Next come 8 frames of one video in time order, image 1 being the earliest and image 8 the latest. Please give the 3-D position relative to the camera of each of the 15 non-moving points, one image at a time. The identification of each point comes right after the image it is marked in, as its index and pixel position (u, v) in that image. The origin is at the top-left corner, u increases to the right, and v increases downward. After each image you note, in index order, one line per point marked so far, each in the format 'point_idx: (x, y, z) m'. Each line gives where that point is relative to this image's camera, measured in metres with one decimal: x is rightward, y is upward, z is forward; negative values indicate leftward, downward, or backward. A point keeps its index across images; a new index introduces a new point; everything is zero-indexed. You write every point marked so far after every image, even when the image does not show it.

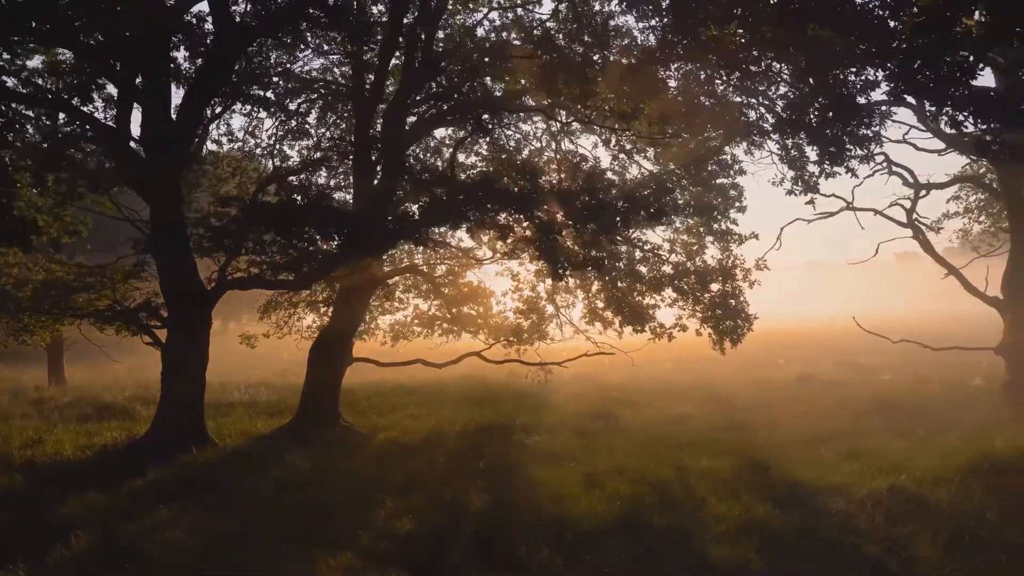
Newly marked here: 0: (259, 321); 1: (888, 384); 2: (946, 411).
0: (-3.1, -0.4, +15.7) m
1: (+4.2, -1.1, +14.8) m
2: (+4.4, -1.2, +12.9) m
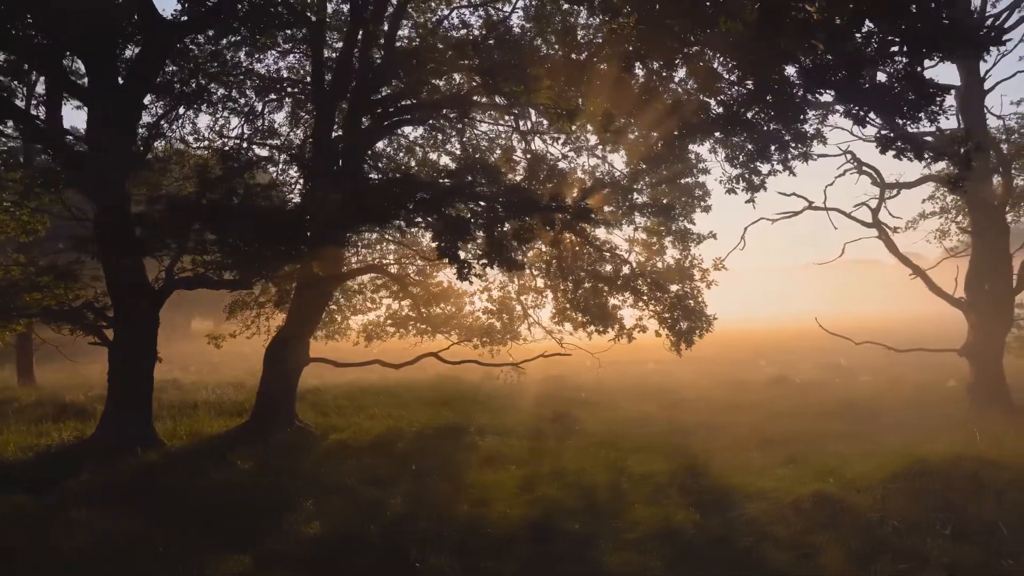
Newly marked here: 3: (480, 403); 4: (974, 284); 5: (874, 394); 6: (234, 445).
0: (-3.5, -0.4, +15.6) m
1: (+3.8, -1.1, +14.6) m
2: (+4.0, -1.2, +12.7) m
3: (-0.4, -1.4, +14.8) m
4: (+4.4, 0.0, +12.3) m
5: (+3.9, -1.1, +13.9) m
6: (-2.4, -1.4, +11.4) m
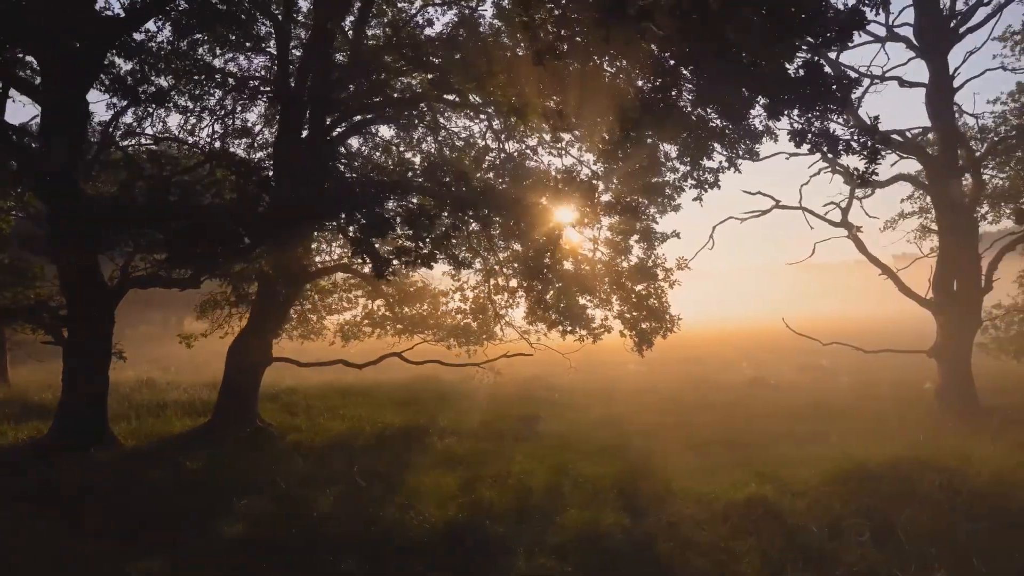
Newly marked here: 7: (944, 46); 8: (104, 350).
0: (-3.8, -0.4, +15.5) m
1: (+3.5, -1.1, +14.4) m
2: (+3.6, -1.2, +12.6) m
3: (-0.7, -1.3, +14.7) m
4: (+4.1, 0.0, +12.1) m
5: (+3.5, -1.1, +13.8) m
6: (-2.8, -1.4, +11.3) m
7: (+4.0, +2.2, +11.9) m
8: (-3.6, -0.5, +11.2) m
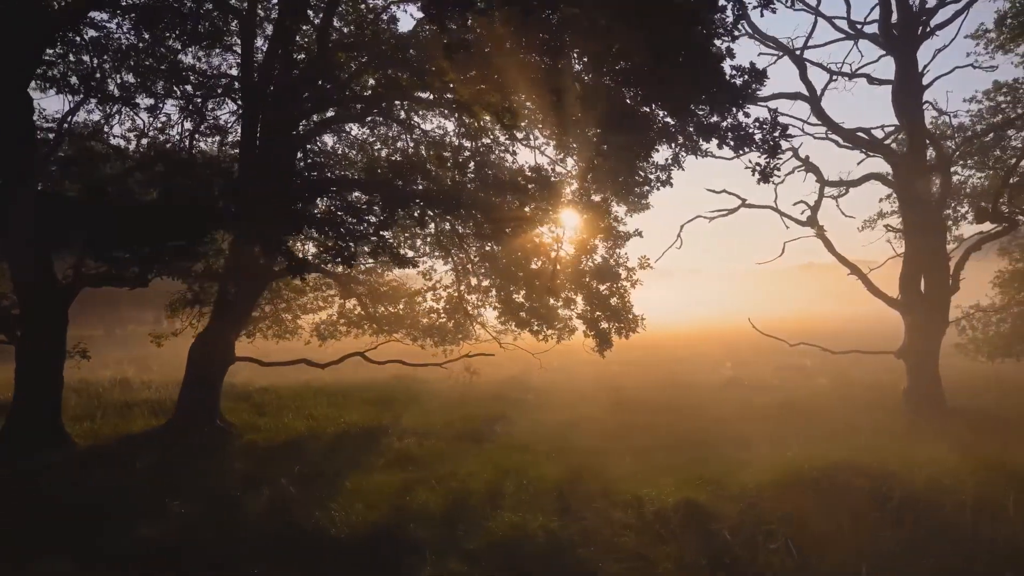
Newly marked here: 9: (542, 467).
0: (-4.1, -0.4, +15.4) m
1: (+3.2, -1.1, +14.3) m
2: (+3.3, -1.2, +12.4) m
3: (-1.1, -1.3, +14.6) m
4: (+3.7, 0.0, +12.0) m
5: (+3.2, -1.1, +13.6) m
6: (-3.2, -1.4, +11.2) m
7: (+3.7, +2.2, +11.7) m
8: (-3.9, -0.5, +11.1) m
9: (+0.2, -1.3, +8.9) m
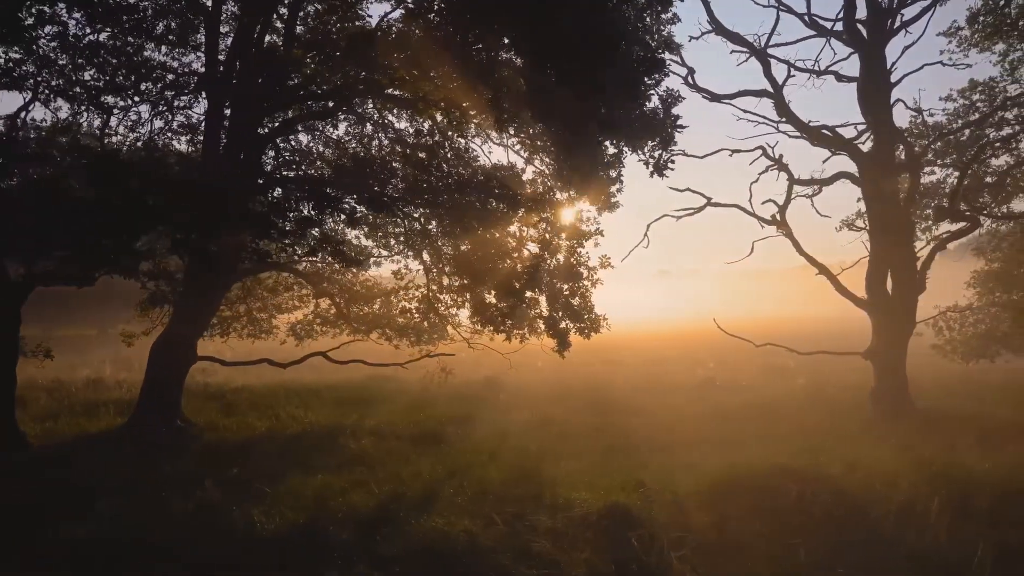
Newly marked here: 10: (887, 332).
0: (-4.5, -0.4, +15.3) m
1: (+2.8, -1.1, +14.2) m
2: (+2.9, -1.2, +12.3) m
3: (-1.4, -1.3, +14.4) m
4: (+3.3, 0.0, +11.8) m
5: (+2.8, -1.1, +13.5) m
6: (-3.5, -1.4, +11.1) m
7: (+3.3, +2.2, +11.6) m
8: (-4.3, -0.5, +11.0) m
9: (-0.2, -1.2, +8.8) m
10: (+3.4, -0.4, +11.7) m
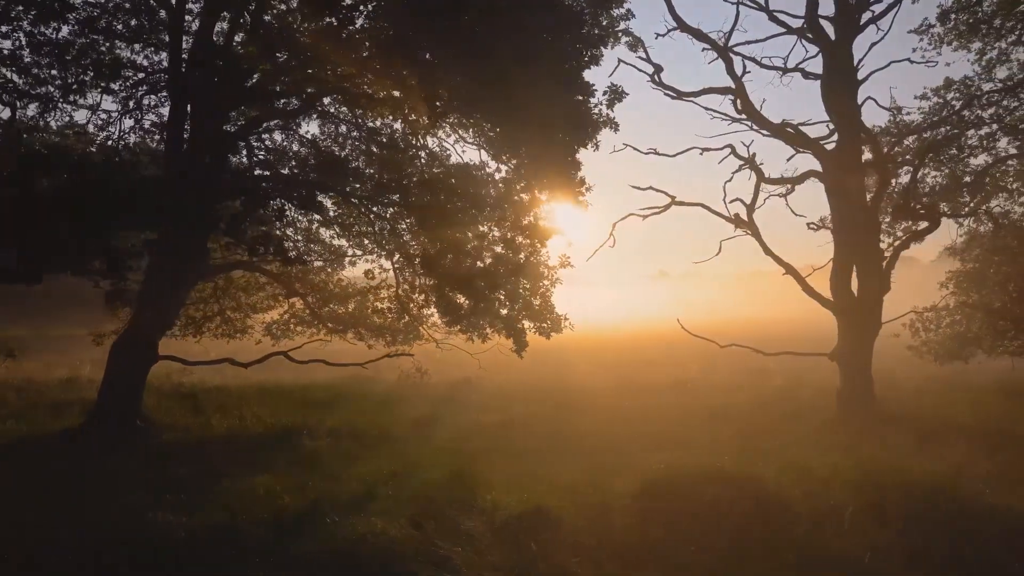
0: (-4.8, -0.4, +15.2) m
1: (+2.5, -1.1, +14.0) m
2: (+2.6, -1.2, +12.2) m
3: (-1.7, -1.3, +14.3) m
4: (+3.0, 0.0, +11.7) m
5: (+2.5, -1.2, +13.3) m
6: (-3.9, -1.4, +11.0) m
7: (+3.0, +2.2, +11.5) m
8: (-4.6, -0.5, +10.9) m
9: (-0.5, -1.2, +8.7) m
10: (+3.1, -0.4, +11.6) m
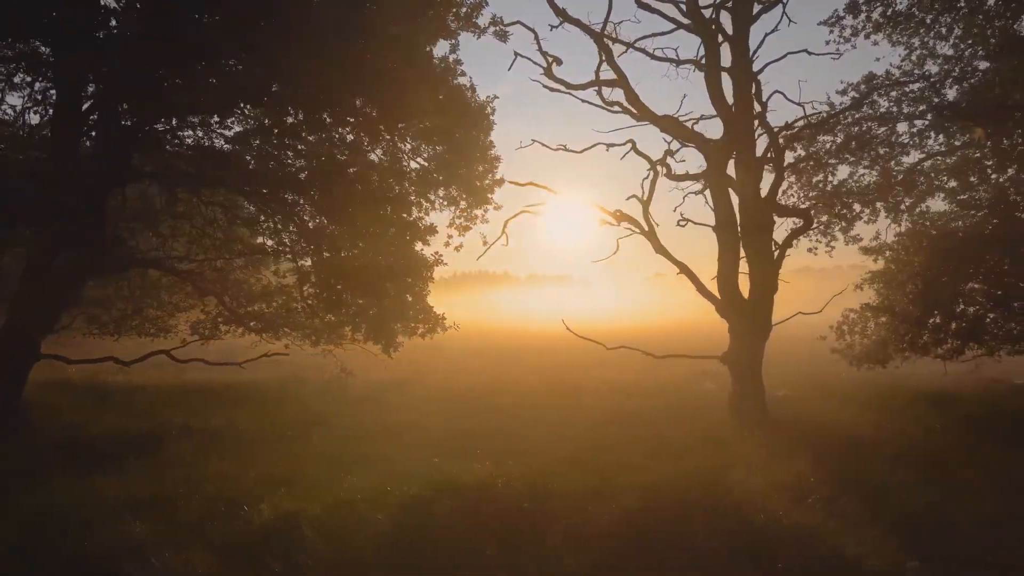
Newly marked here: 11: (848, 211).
0: (-5.8, -0.3, +15.0) m
1: (+1.5, -1.1, +13.6) m
2: (+1.5, -1.2, +11.8) m
3: (-2.7, -1.3, +14.0) m
4: (+1.9, 0.0, +11.3) m
5: (+1.5, -1.2, +12.9) m
6: (-5.0, -1.3, +10.8) m
7: (+1.9, +2.2, +11.0) m
8: (-5.7, -0.5, +10.7) m
9: (-1.7, -1.2, +8.4) m
10: (+2.0, -0.4, +11.2) m
11: (+4.1, +1.0, +15.8) m
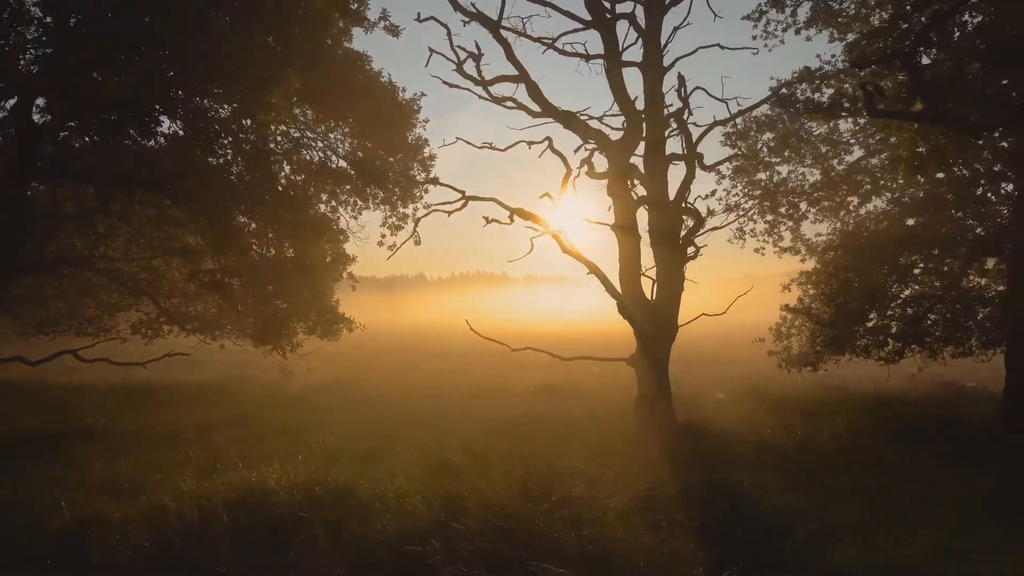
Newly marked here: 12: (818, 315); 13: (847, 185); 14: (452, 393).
0: (-6.5, -0.3, +14.8) m
1: (+0.7, -1.1, +13.4) m
2: (+0.8, -1.2, +11.5) m
3: (-3.5, -1.3, +13.8) m
4: (+1.2, 0.0, +11.0) m
5: (+0.7, -1.2, +12.7) m
6: (-5.7, -1.3, +10.6) m
7: (+1.2, +2.2, +10.8) m
8: (-6.5, -0.5, +10.5) m
9: (-2.5, -1.2, +8.1) m
10: (+1.2, -0.4, +11.0) m
11: (+3.4, +0.9, +15.5) m
12: (+3.4, -0.3, +14.1) m
13: (+3.8, +1.2, +14.7) m
14: (-0.5, -1.2, +15.2) m
